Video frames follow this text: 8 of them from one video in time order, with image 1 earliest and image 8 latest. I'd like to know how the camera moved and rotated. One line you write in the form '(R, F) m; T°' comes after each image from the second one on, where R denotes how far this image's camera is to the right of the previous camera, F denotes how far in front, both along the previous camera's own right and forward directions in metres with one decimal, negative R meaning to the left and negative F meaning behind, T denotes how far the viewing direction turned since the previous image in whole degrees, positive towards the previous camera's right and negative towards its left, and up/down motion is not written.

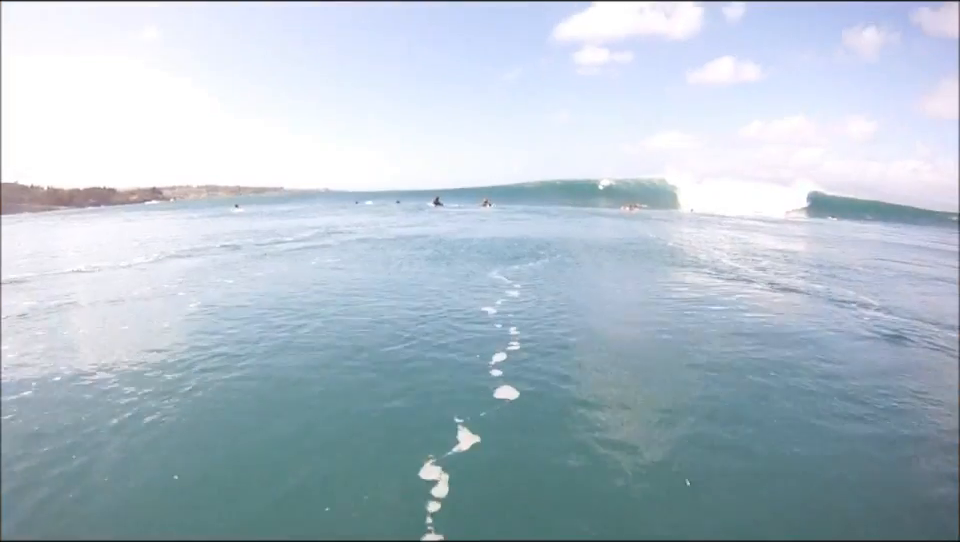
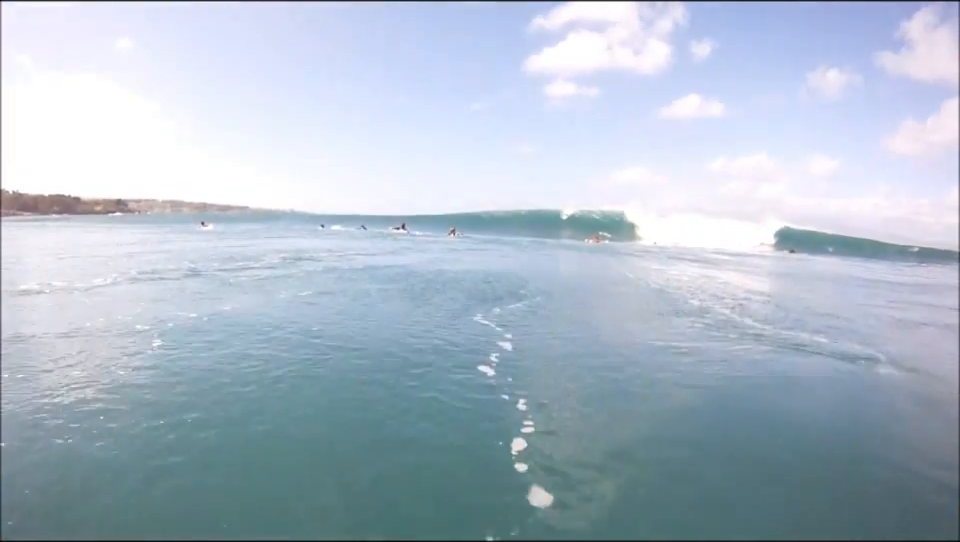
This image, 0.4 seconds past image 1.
(-0.2, +0.3) m; +4°
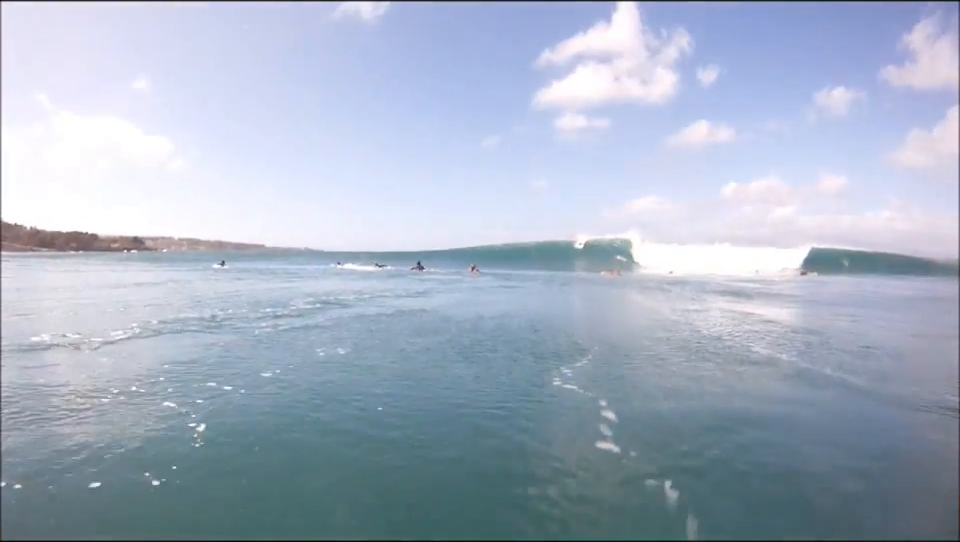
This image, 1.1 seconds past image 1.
(-0.4, +0.4) m; -1°
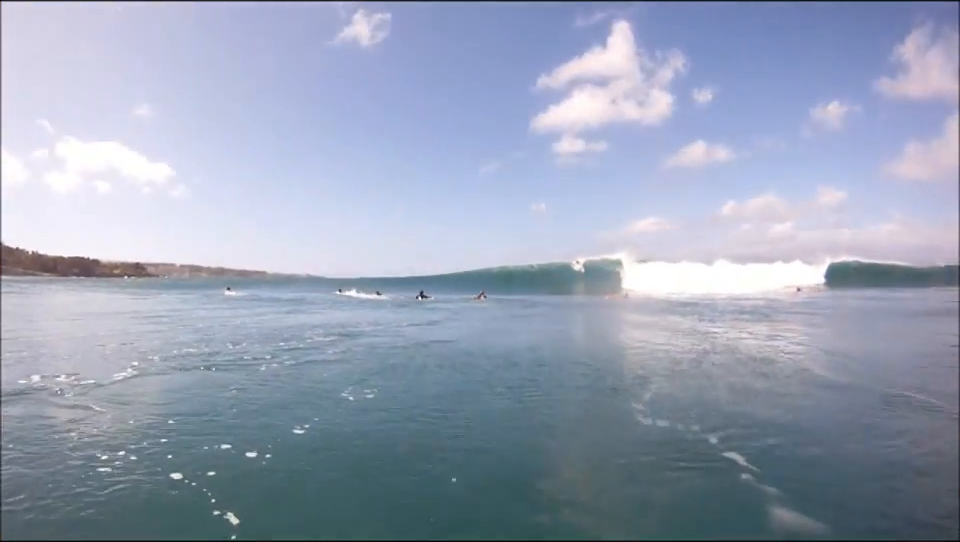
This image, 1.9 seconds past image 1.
(-0.5, +0.7) m; 0°
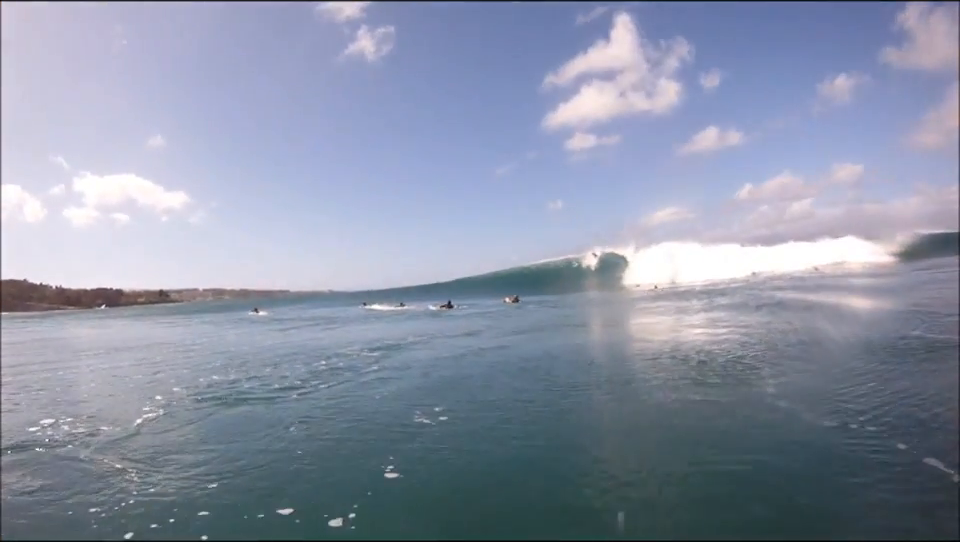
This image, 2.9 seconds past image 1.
(-0.7, +1.1) m; -2°
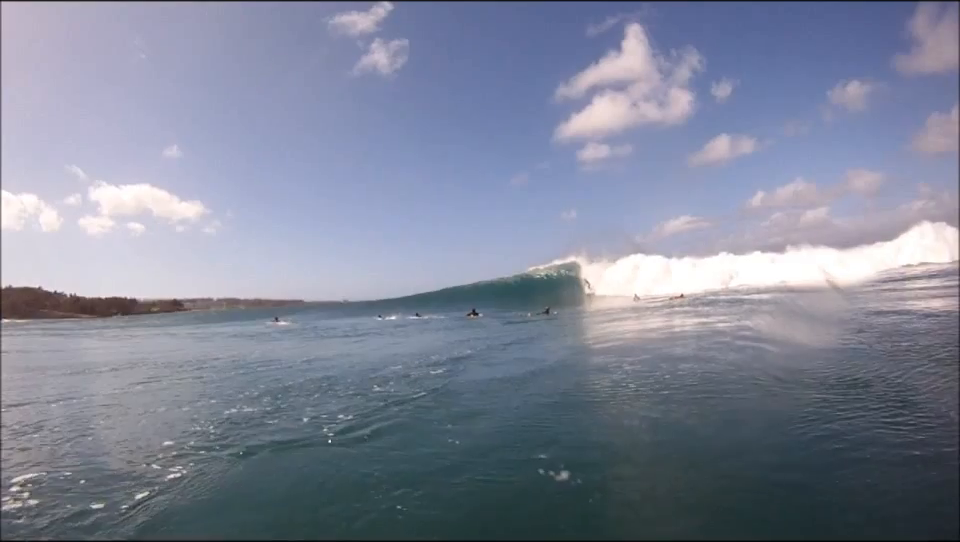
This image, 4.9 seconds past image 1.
(-1.1, +1.5) m; -1°
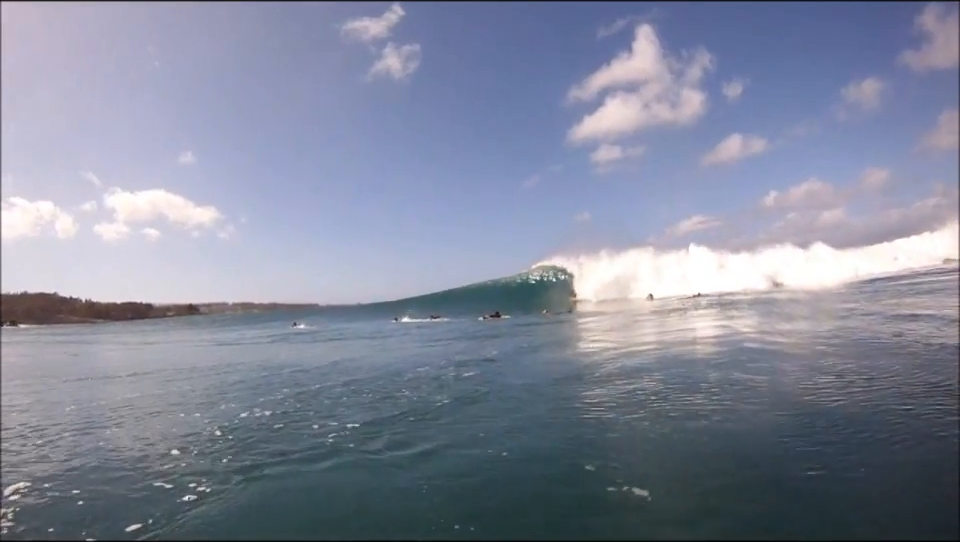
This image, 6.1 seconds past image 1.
(-0.7, +1.1) m; -1°
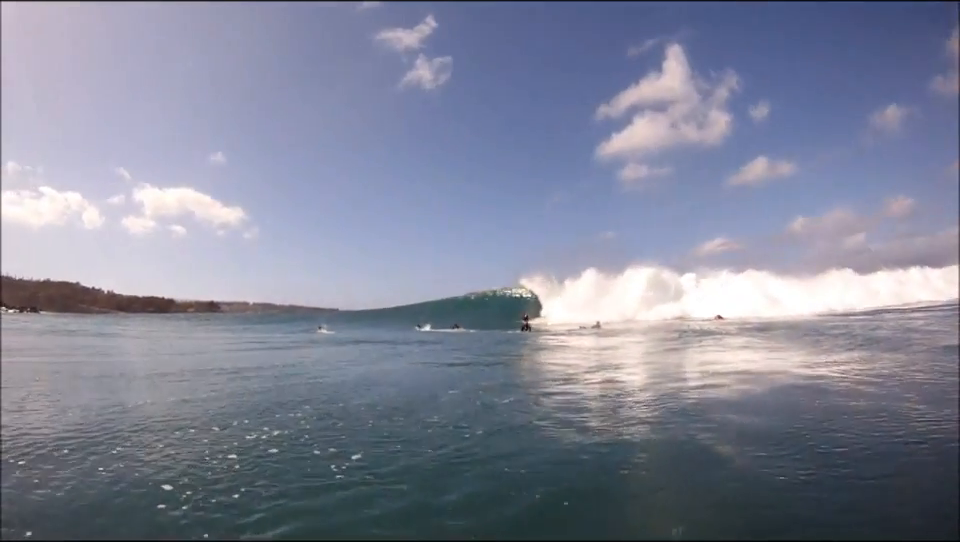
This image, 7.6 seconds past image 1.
(-1.2, +1.8) m; -2°
